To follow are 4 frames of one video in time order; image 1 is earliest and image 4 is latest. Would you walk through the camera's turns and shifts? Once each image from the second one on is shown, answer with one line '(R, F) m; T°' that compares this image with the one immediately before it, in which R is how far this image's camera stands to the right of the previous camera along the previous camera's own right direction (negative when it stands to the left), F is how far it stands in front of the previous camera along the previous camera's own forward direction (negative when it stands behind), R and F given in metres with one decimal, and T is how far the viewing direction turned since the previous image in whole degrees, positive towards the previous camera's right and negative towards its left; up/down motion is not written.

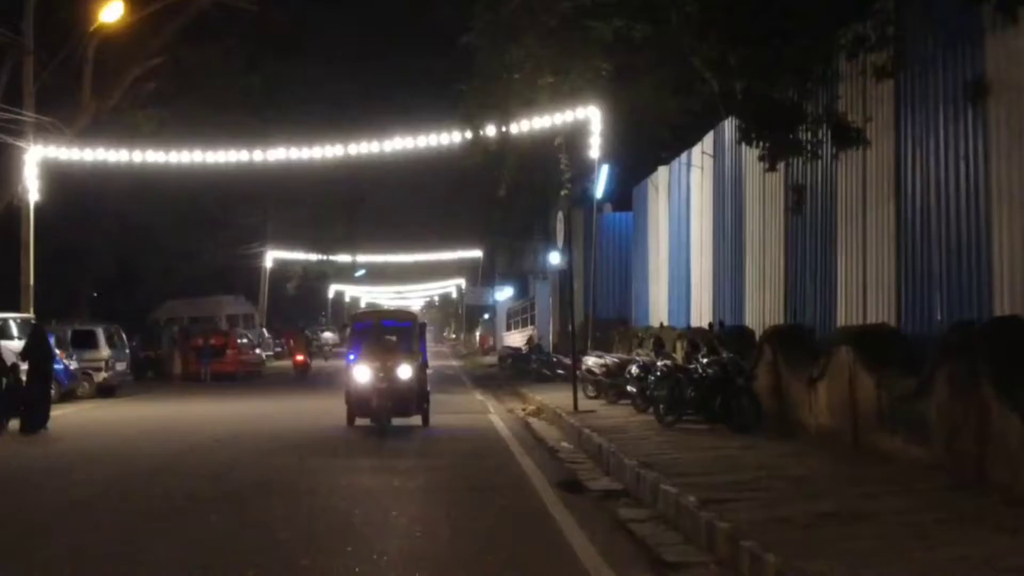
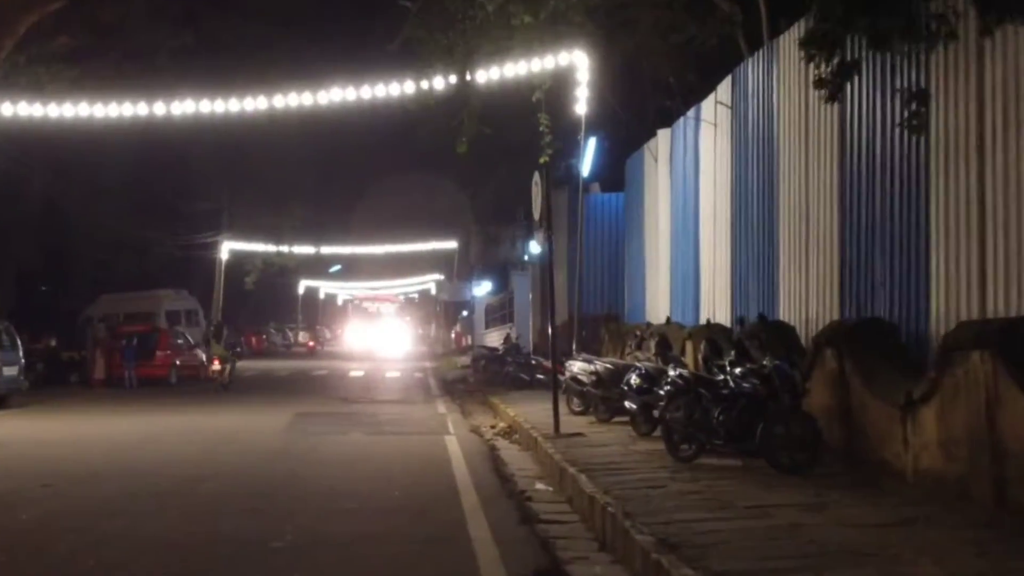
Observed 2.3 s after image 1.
(+0.3, +4.8) m; +1°
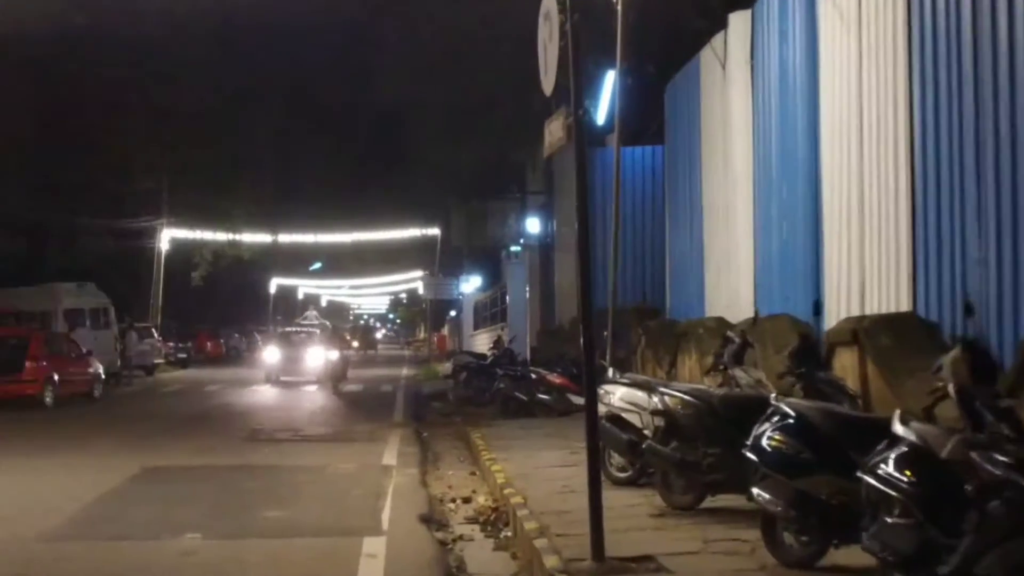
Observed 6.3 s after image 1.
(+0.1, +8.4) m; 0°
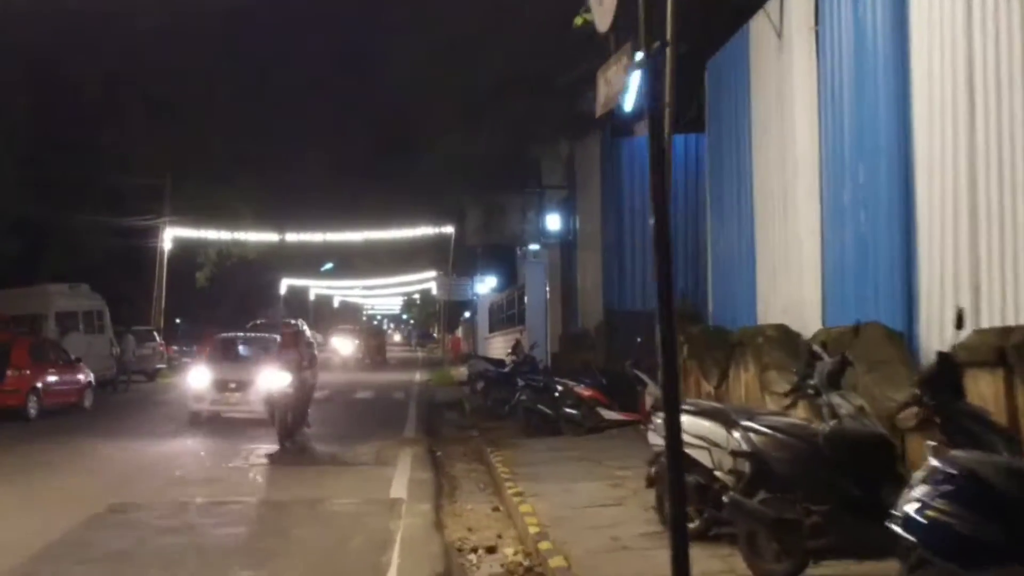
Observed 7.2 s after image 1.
(-0.1, +1.9) m; -1°
